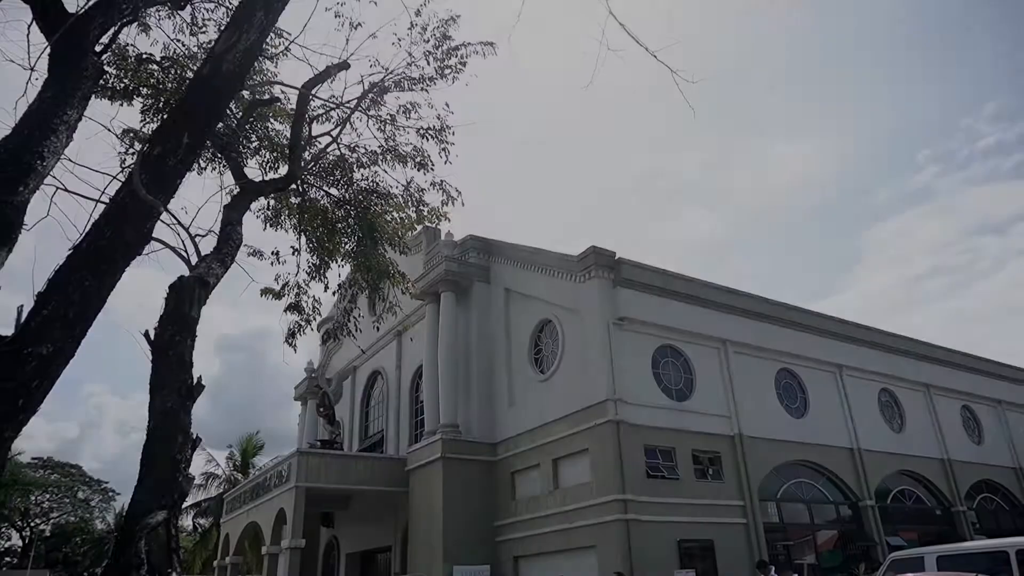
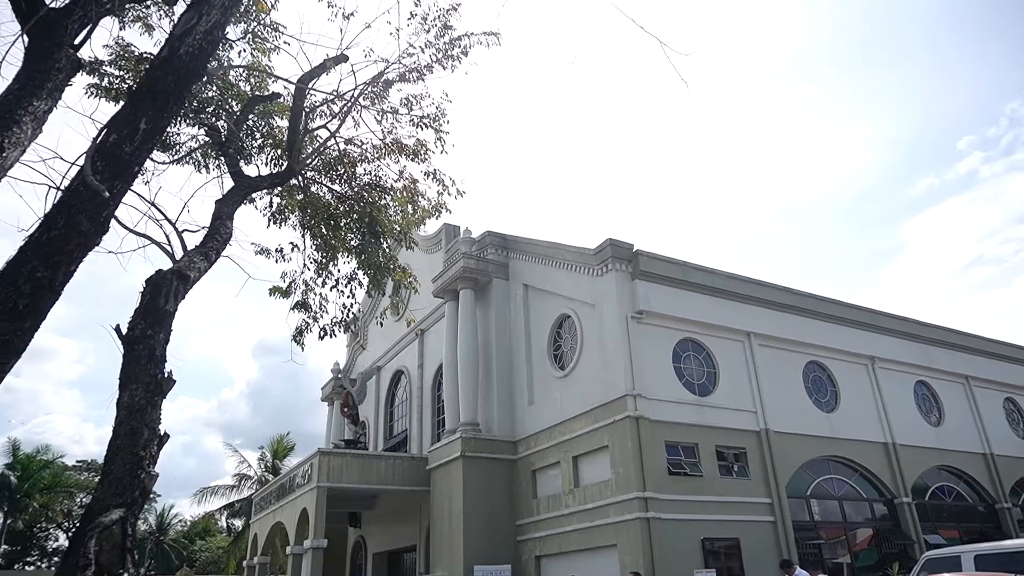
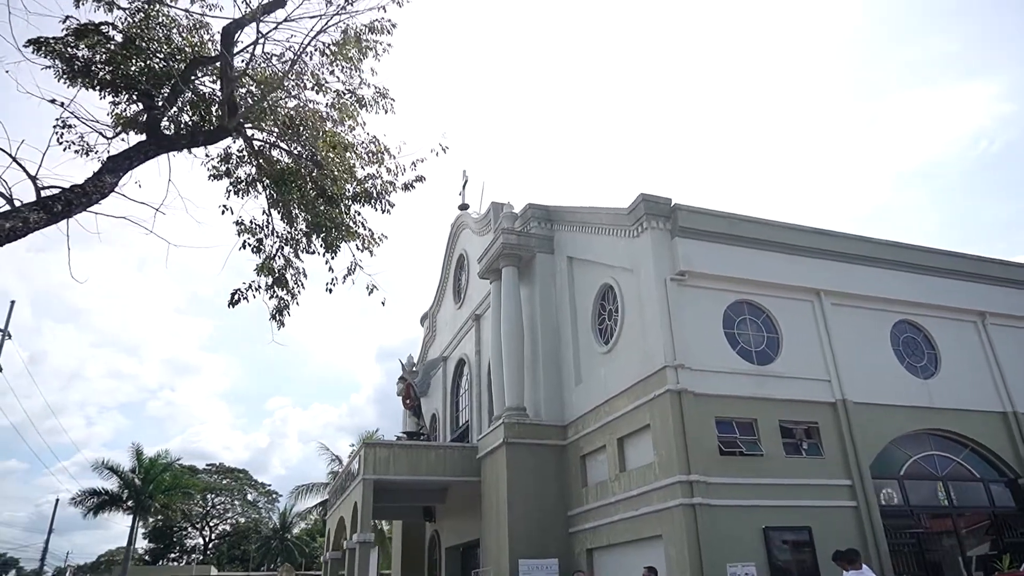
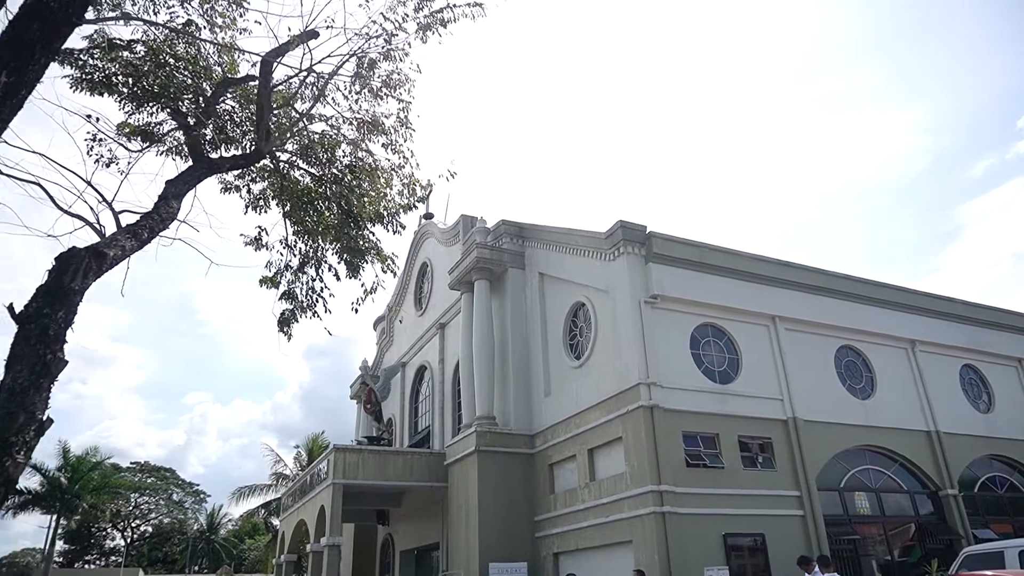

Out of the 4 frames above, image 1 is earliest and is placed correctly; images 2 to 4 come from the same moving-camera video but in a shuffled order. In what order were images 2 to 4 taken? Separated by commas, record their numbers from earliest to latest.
2, 4, 3
